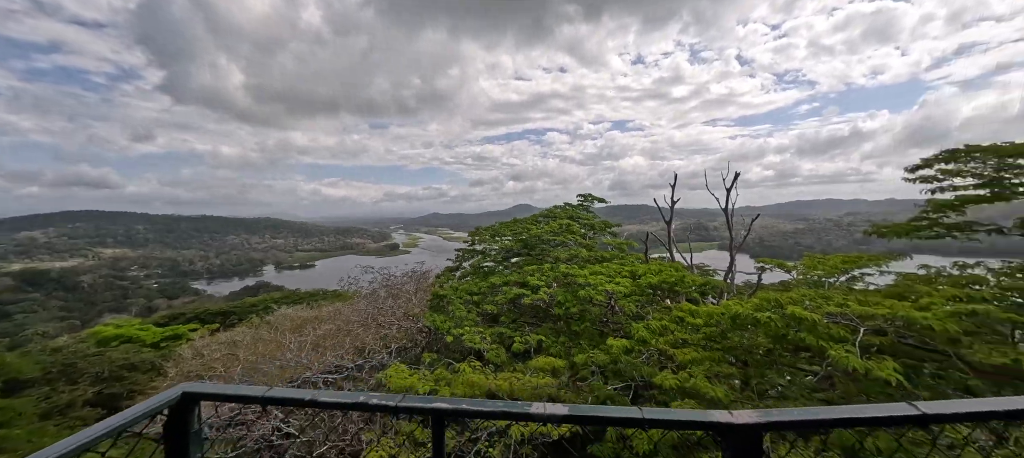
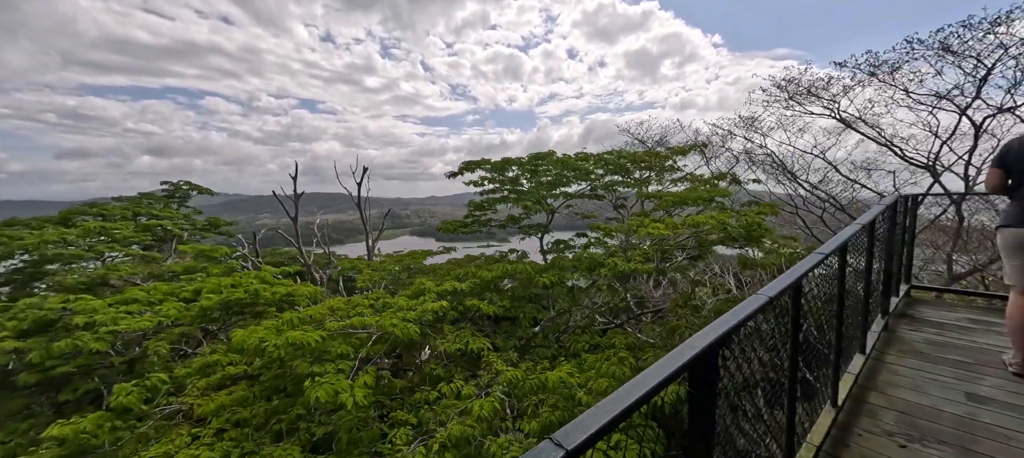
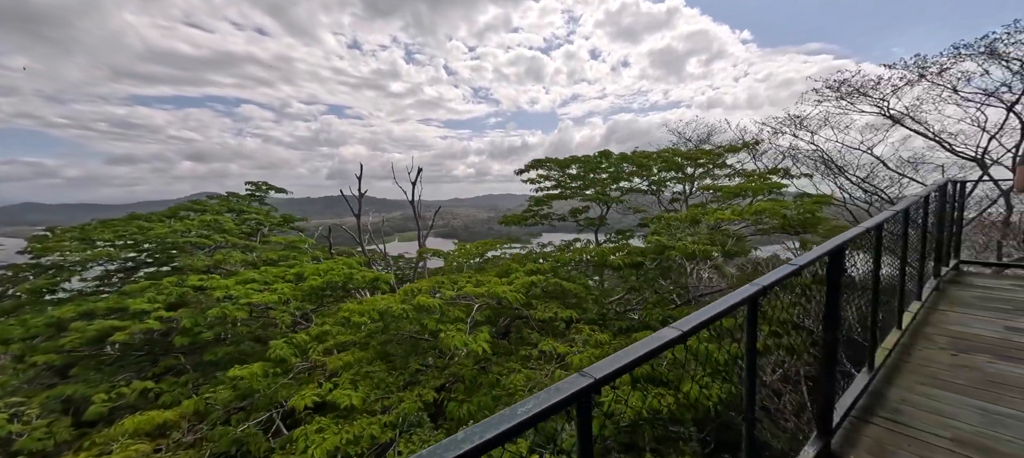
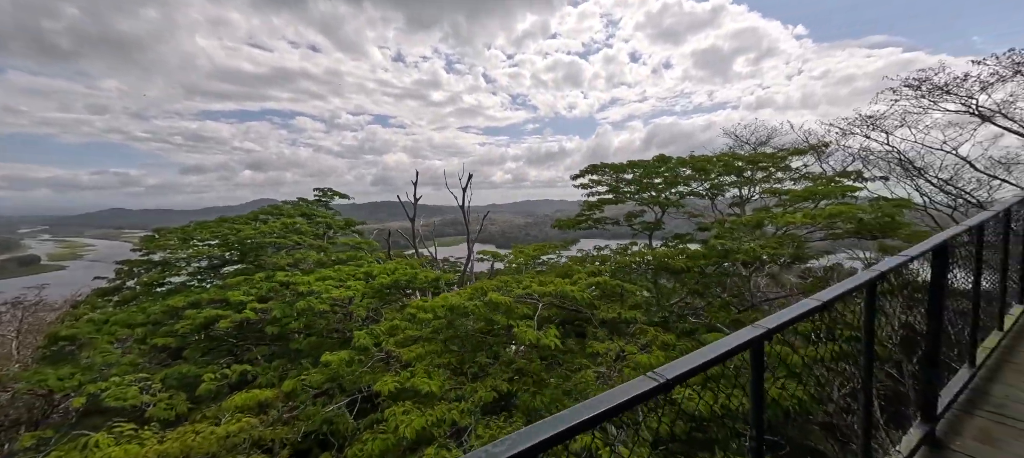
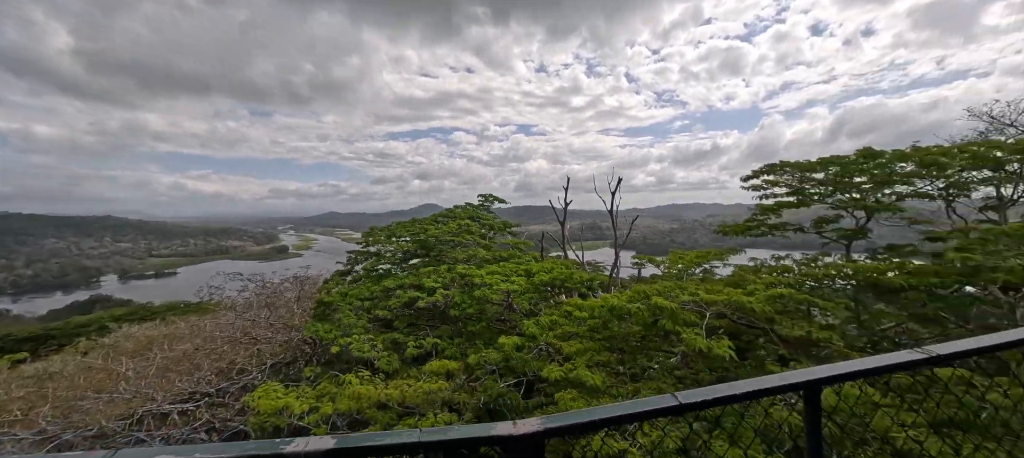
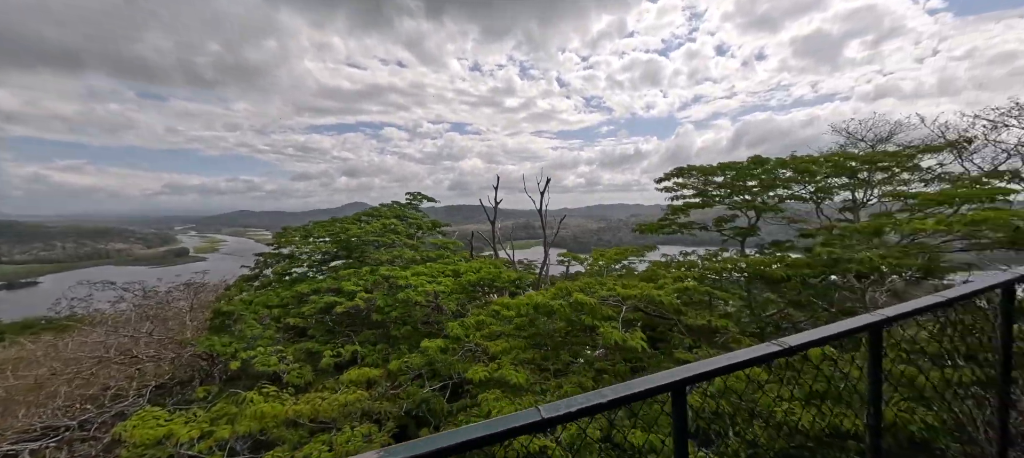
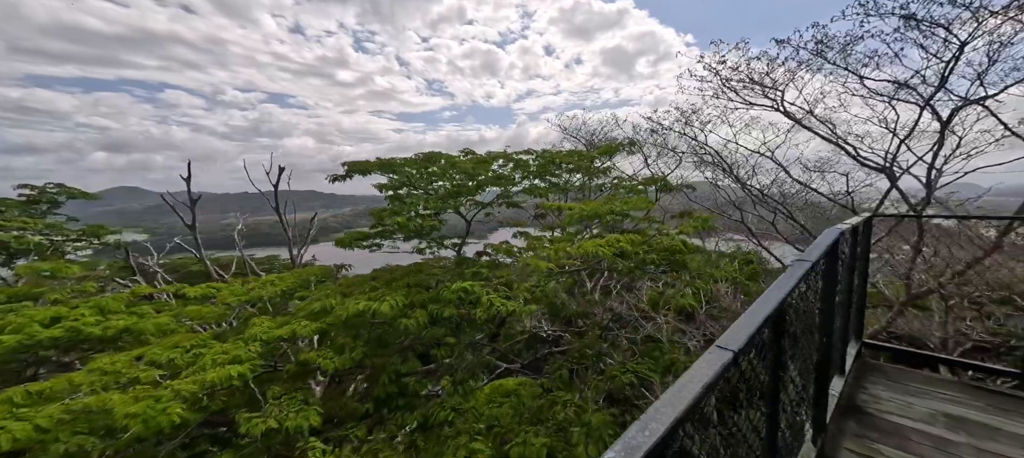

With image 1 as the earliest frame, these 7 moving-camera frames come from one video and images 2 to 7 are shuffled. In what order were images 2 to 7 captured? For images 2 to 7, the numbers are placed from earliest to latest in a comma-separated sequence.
5, 6, 4, 3, 2, 7
